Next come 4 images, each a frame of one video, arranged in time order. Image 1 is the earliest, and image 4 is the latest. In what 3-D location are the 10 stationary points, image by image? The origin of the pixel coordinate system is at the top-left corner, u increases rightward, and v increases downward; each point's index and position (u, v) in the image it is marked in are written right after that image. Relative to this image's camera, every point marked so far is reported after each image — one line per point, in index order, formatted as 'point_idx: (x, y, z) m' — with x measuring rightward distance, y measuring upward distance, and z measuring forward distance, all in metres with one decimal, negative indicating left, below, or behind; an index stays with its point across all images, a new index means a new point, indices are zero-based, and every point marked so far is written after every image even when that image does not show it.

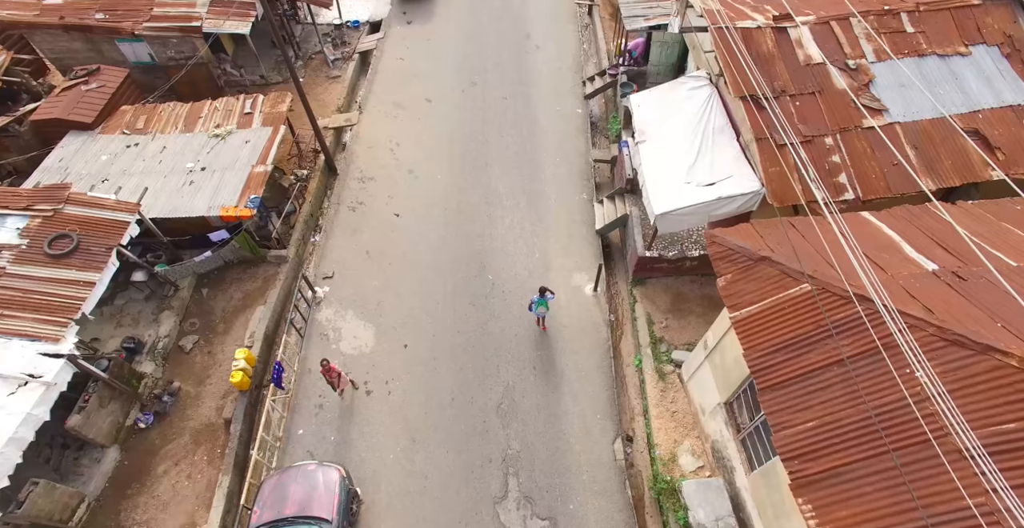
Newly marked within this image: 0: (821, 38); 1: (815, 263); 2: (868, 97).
0: (+7.1, +5.3, +13.0) m
1: (+4.4, 0.0, +8.3) m
2: (+7.7, +3.6, +12.3) m
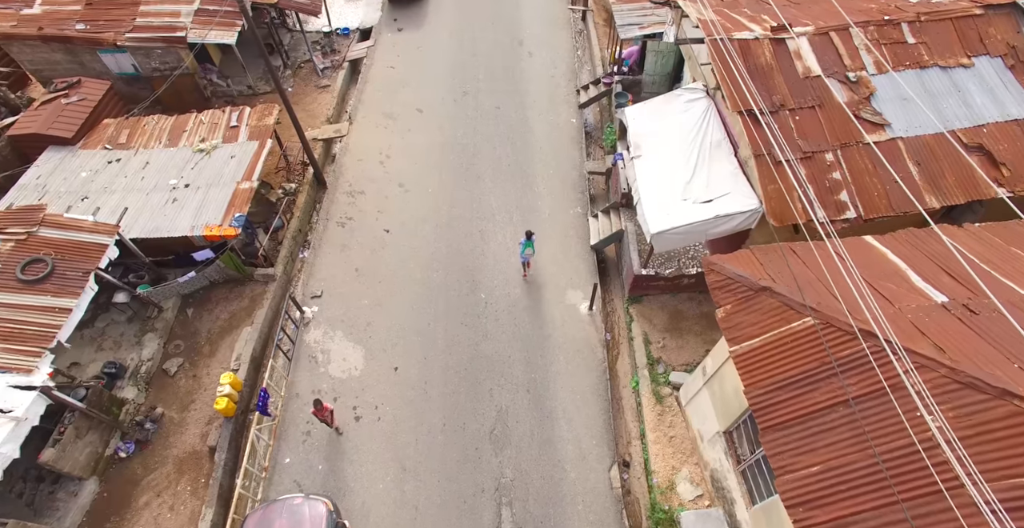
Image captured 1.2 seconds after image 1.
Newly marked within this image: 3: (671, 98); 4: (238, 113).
0: (+6.9, +4.9, +12.6) m
1: (+4.3, -0.4, +7.9) m
2: (+7.5, +3.2, +11.9) m
3: (+4.0, +4.1, +14.2) m
4: (-8.5, +4.7, +17.4) m
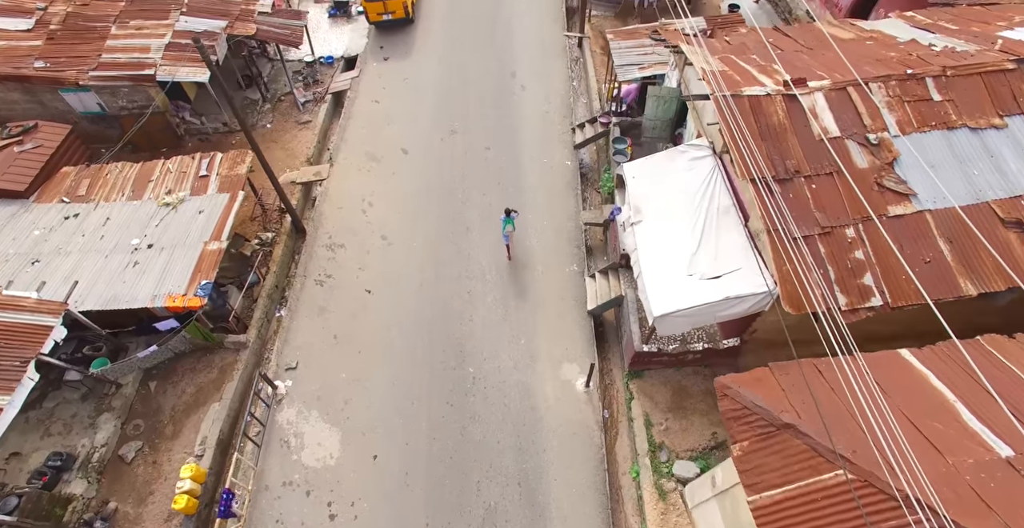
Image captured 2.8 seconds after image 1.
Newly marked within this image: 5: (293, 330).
0: (+6.6, +3.2, +11.5) m
1: (+4.1, -2.1, +6.8) m
2: (+7.3, +1.6, +10.8) m
3: (+3.7, +2.5, +13.0) m
4: (-8.8, +3.0, +16.2) m
5: (-5.6, -1.7, +14.4) m
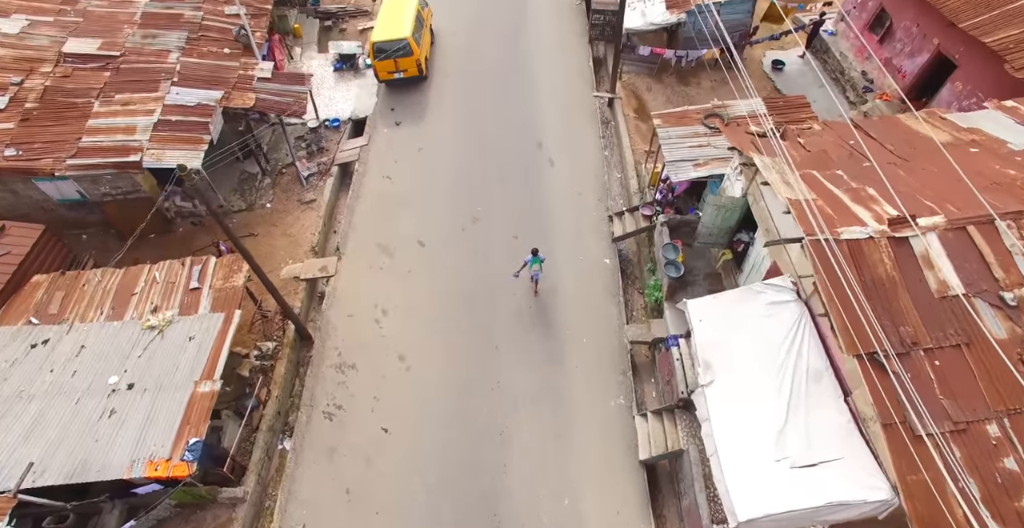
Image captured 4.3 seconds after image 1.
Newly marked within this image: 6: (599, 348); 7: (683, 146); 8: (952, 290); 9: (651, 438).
0: (+7.5, +0.2, +9.4) m
1: (+4.9, -5.1, +4.8) m
2: (+8.2, -1.4, +8.7) m
3: (+4.6, -0.6, +11.0) m
4: (-7.9, -0.1, +14.2) m
5: (-4.7, -4.8, +12.4) m
6: (+2.2, -2.1, +14.0) m
7: (+4.3, +2.9, +14.0) m
8: (+7.2, -0.4, +9.2) m
9: (+3.0, -3.8, +12.3) m
